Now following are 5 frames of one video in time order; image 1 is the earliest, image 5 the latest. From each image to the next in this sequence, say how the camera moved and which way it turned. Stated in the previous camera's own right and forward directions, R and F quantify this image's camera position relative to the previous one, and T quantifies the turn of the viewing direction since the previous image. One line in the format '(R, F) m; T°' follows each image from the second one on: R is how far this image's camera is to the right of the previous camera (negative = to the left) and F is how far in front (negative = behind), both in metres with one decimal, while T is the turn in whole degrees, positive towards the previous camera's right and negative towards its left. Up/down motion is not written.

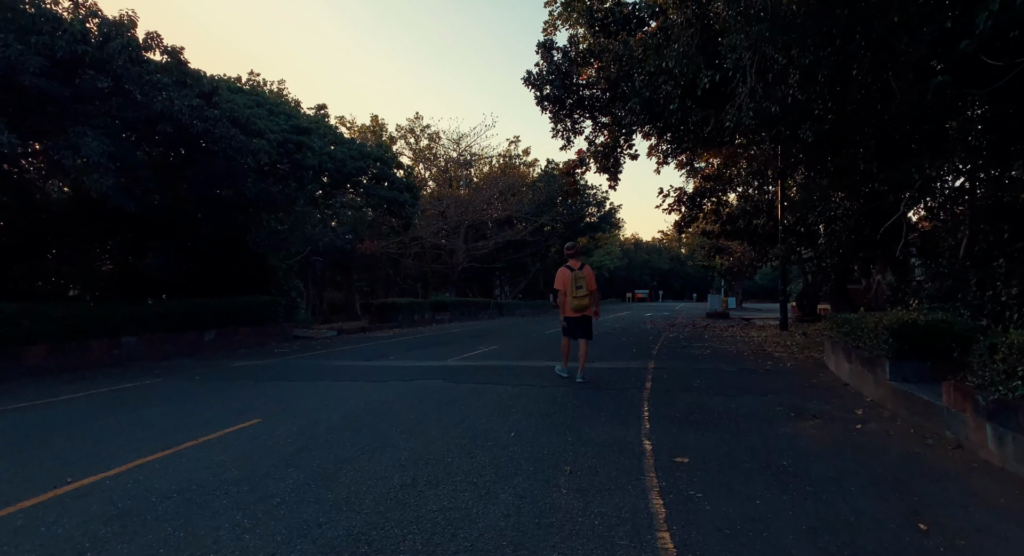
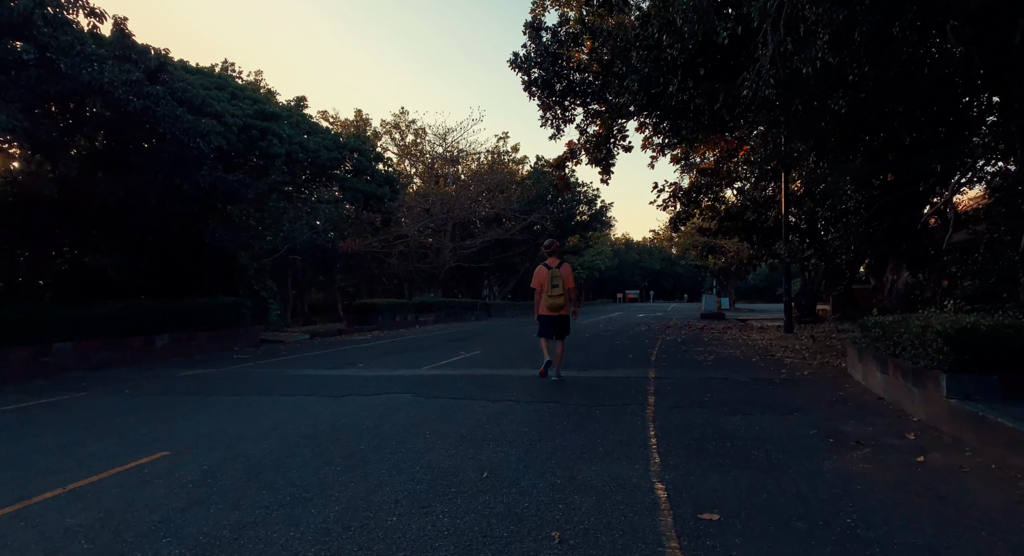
(+0.1, +1.4) m; +1°
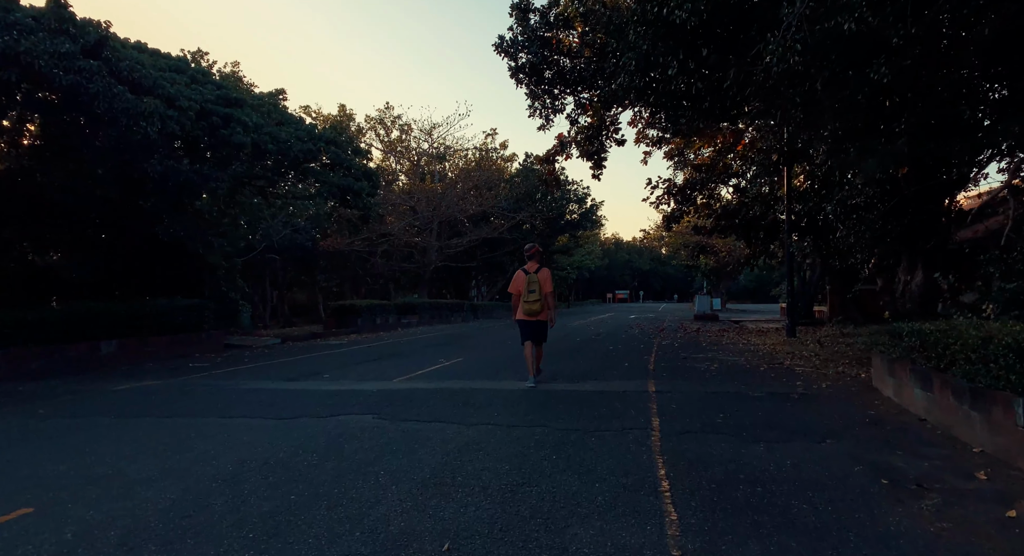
(+0.1, +1.2) m; +1°
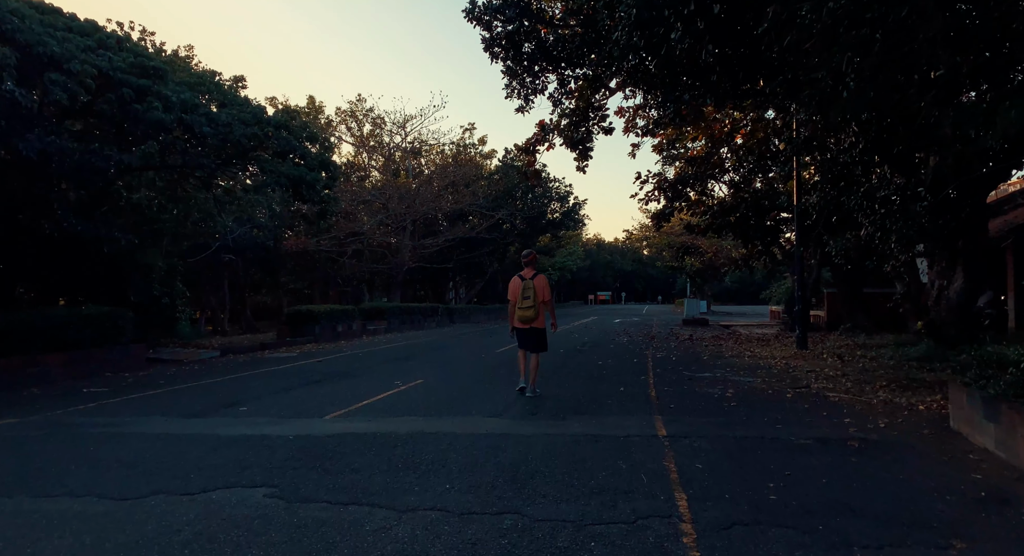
(+0.2, +2.3) m; +2°
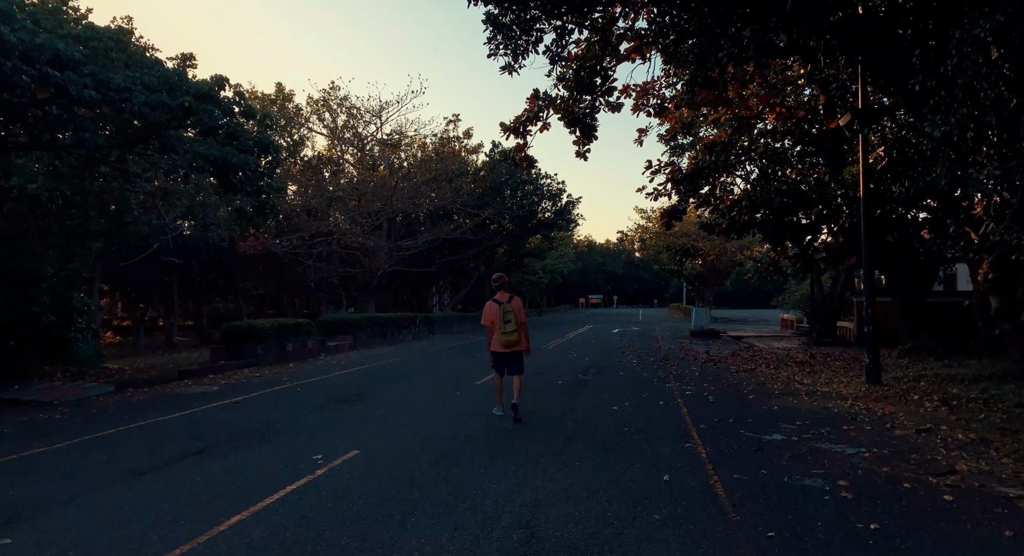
(+0.1, +3.8) m; +1°
